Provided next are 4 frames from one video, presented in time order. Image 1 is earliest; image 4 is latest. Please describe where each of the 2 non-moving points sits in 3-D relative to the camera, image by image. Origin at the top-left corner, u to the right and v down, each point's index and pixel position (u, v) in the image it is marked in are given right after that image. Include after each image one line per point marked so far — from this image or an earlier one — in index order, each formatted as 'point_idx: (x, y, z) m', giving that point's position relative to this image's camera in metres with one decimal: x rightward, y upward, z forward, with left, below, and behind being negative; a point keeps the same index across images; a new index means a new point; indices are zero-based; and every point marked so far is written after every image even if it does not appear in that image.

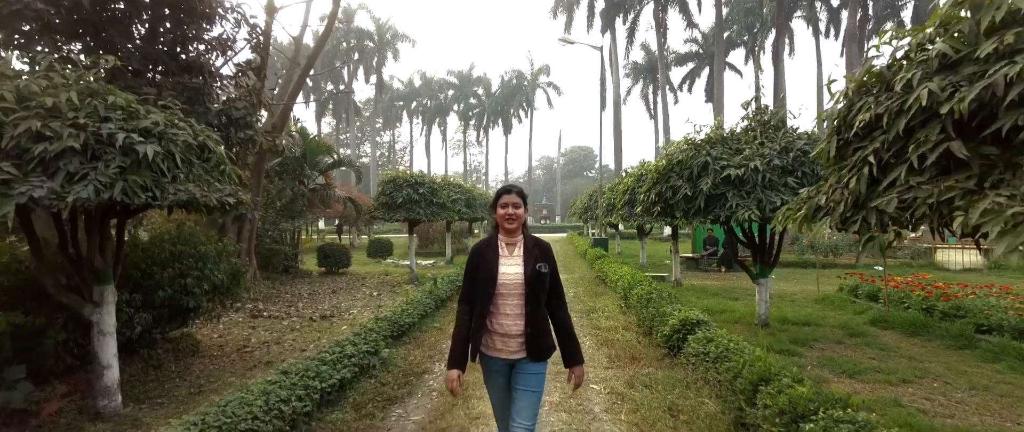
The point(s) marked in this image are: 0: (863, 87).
0: (+2.0, +0.7, +2.7) m
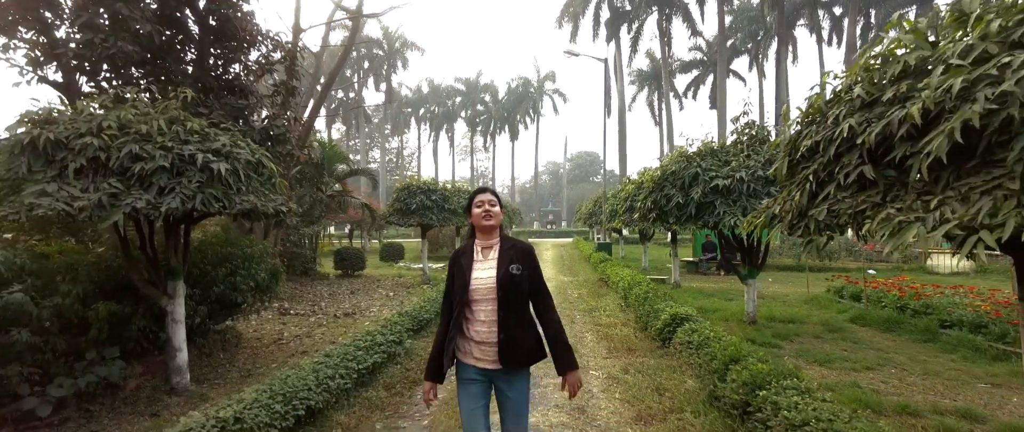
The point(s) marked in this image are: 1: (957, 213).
0: (+2.1, +0.7, +3.3) m
1: (+2.1, 0.0, +2.2) m
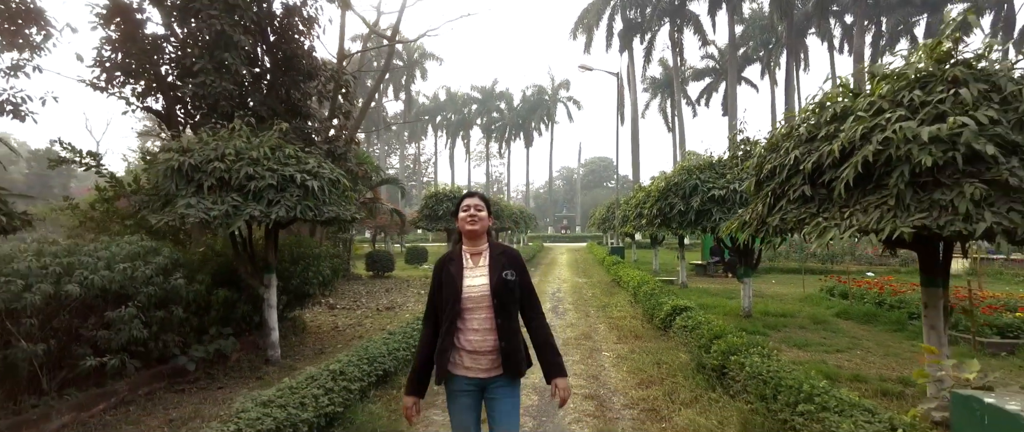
0: (+2.3, +0.6, +4.3) m
1: (+2.3, 0.0, +3.1) m
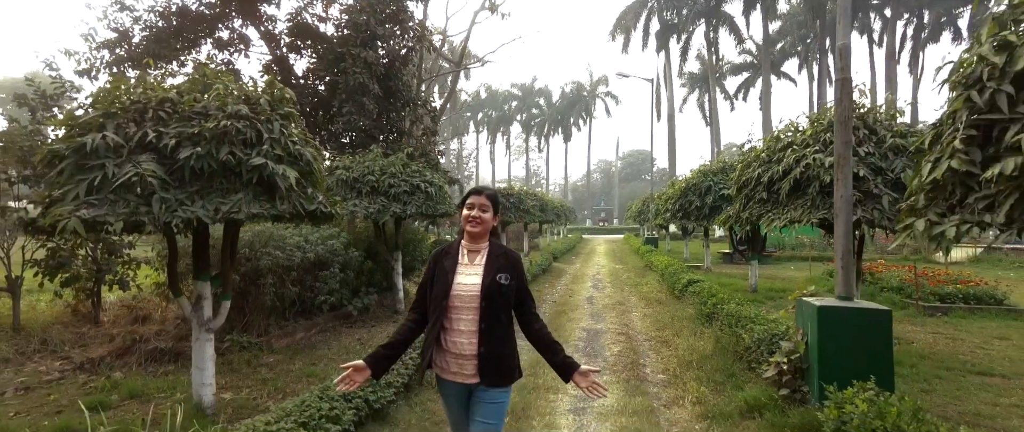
0: (+3.1, +0.7, +6.2) m
1: (+3.0, 0.0, +5.1) m
